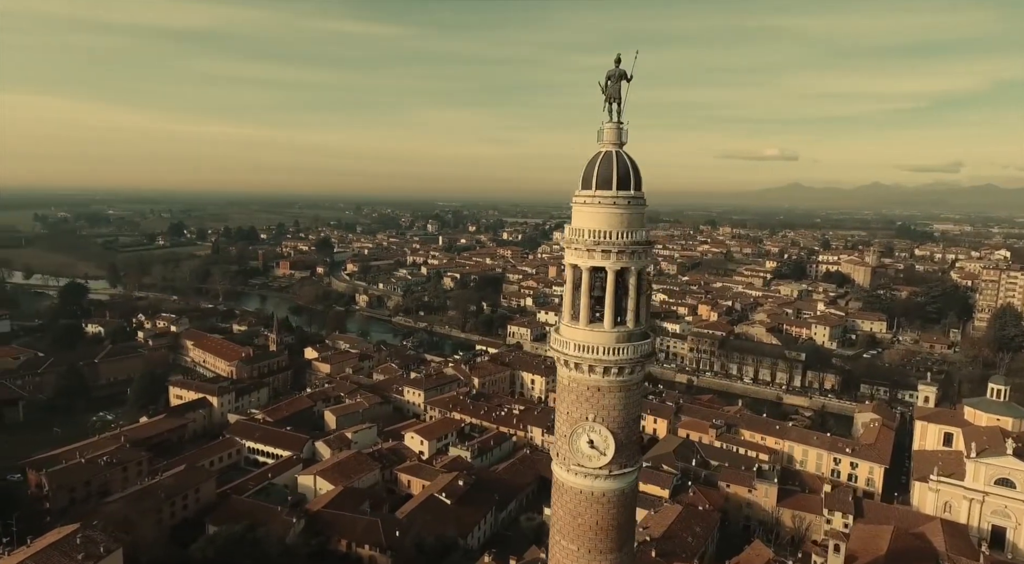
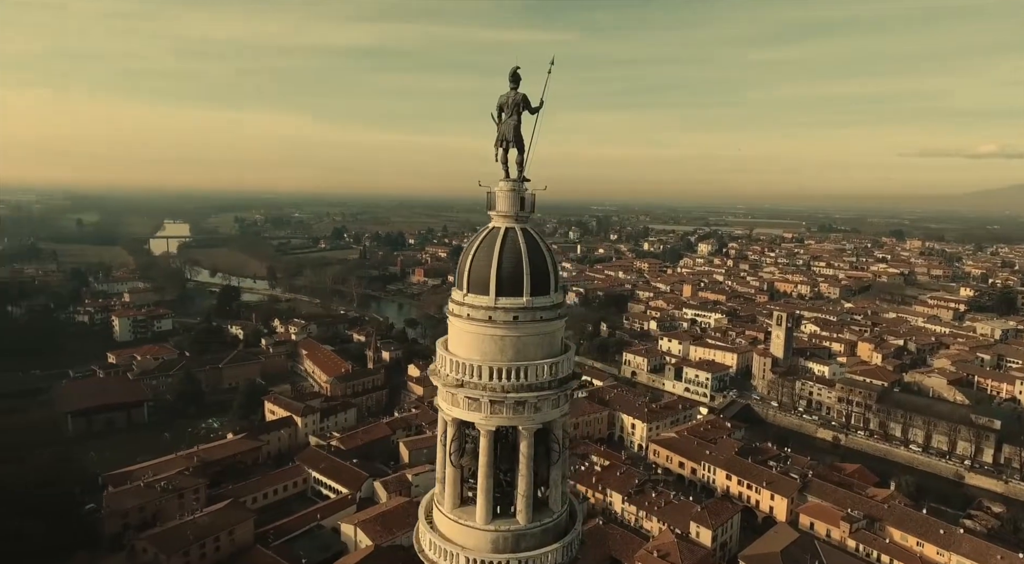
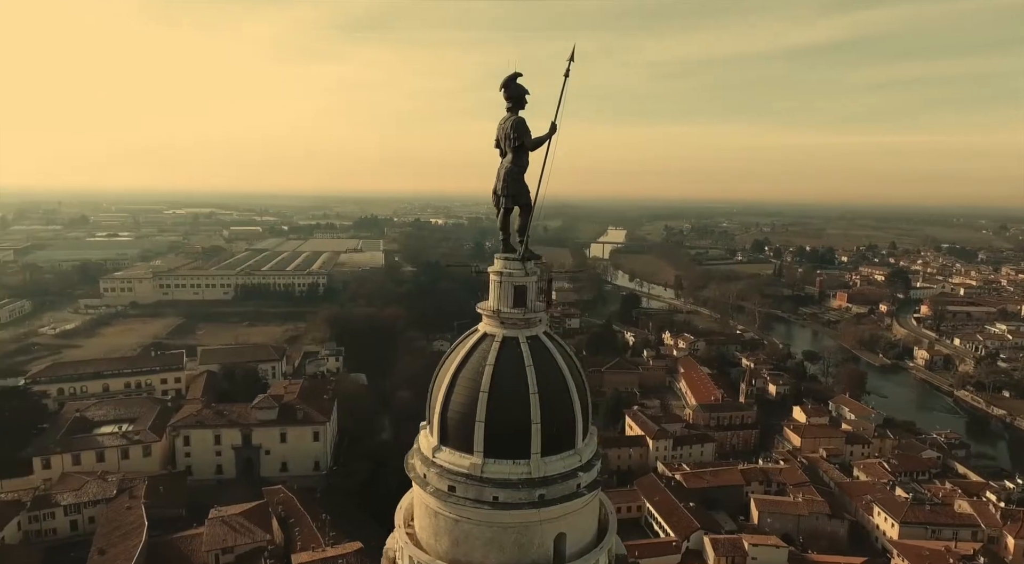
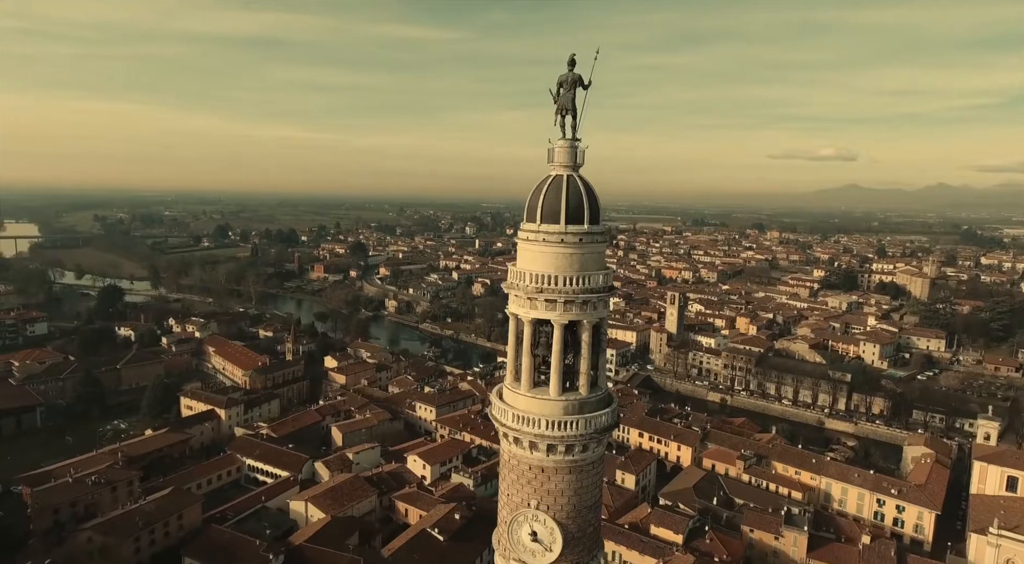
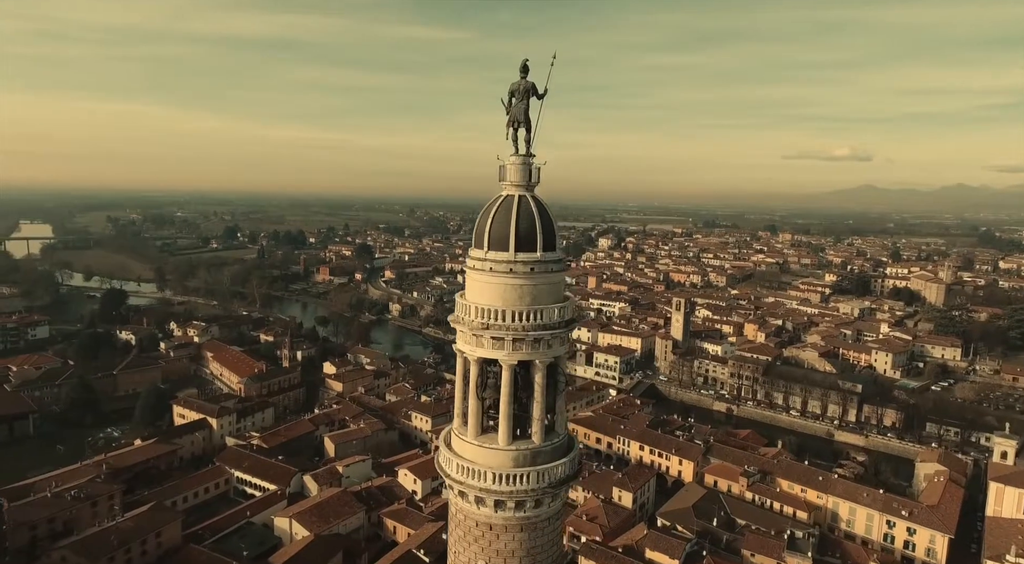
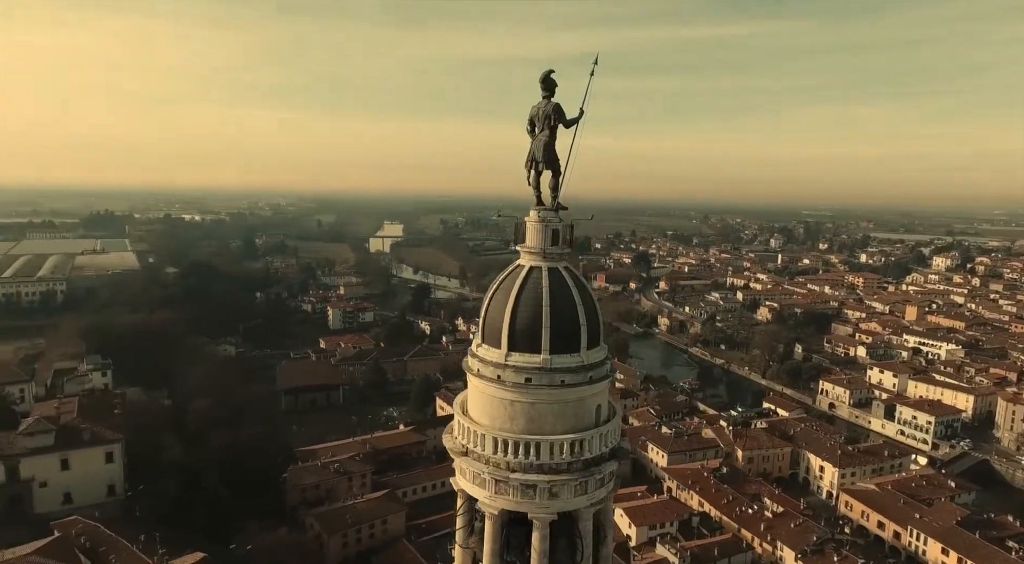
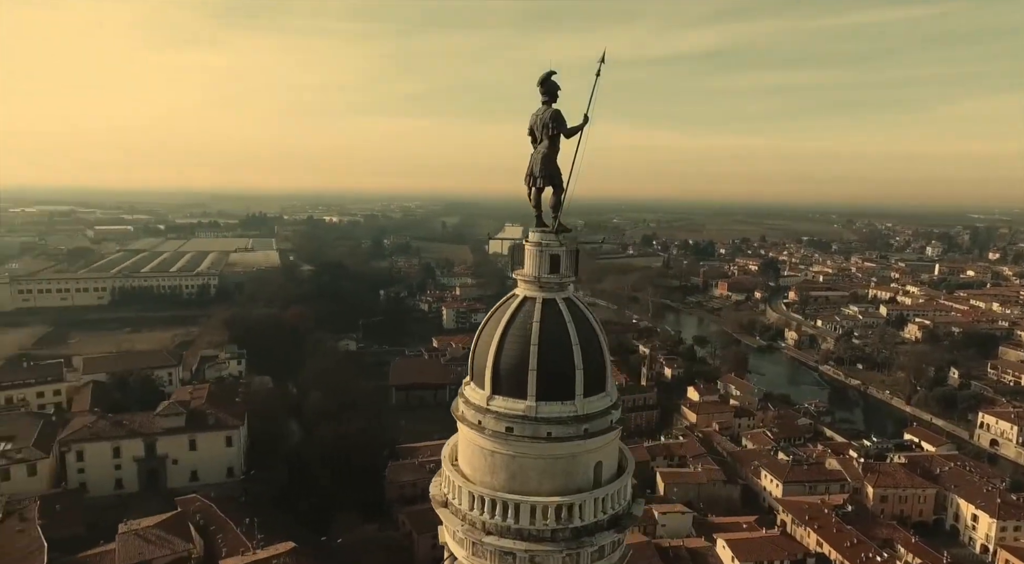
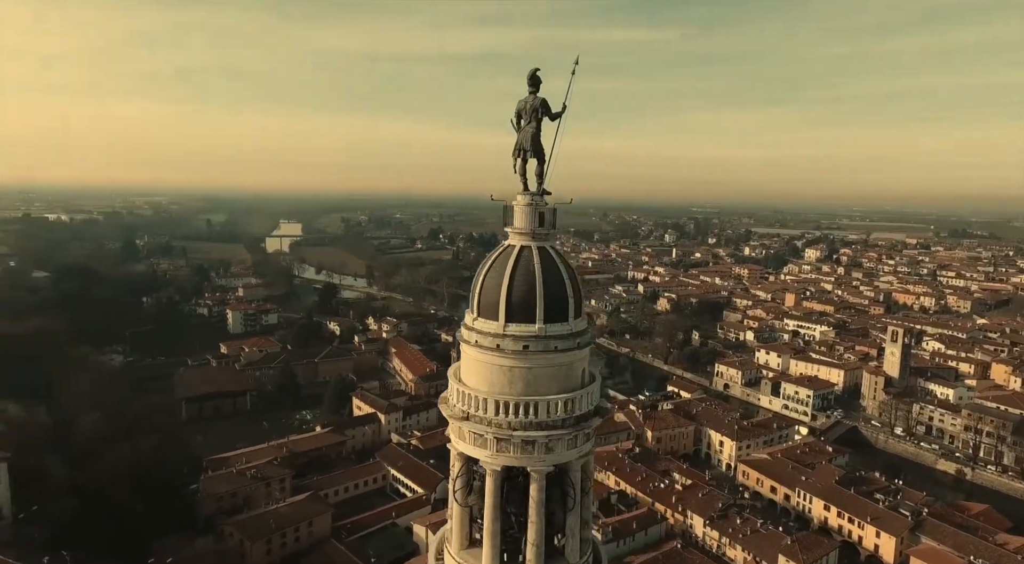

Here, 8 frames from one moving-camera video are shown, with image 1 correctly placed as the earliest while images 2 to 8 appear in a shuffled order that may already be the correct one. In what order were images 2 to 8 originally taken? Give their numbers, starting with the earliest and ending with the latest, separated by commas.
4, 5, 2, 8, 6, 7, 3
